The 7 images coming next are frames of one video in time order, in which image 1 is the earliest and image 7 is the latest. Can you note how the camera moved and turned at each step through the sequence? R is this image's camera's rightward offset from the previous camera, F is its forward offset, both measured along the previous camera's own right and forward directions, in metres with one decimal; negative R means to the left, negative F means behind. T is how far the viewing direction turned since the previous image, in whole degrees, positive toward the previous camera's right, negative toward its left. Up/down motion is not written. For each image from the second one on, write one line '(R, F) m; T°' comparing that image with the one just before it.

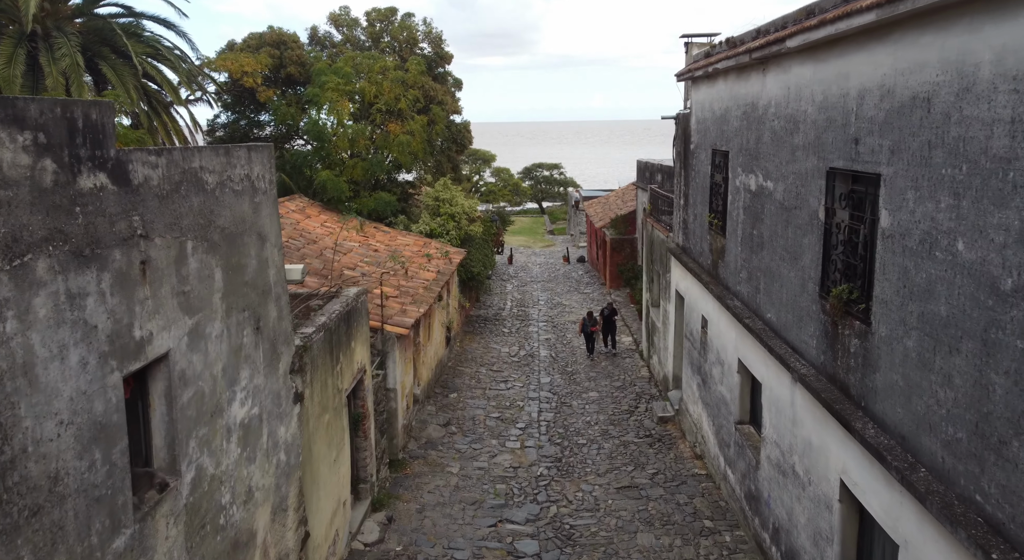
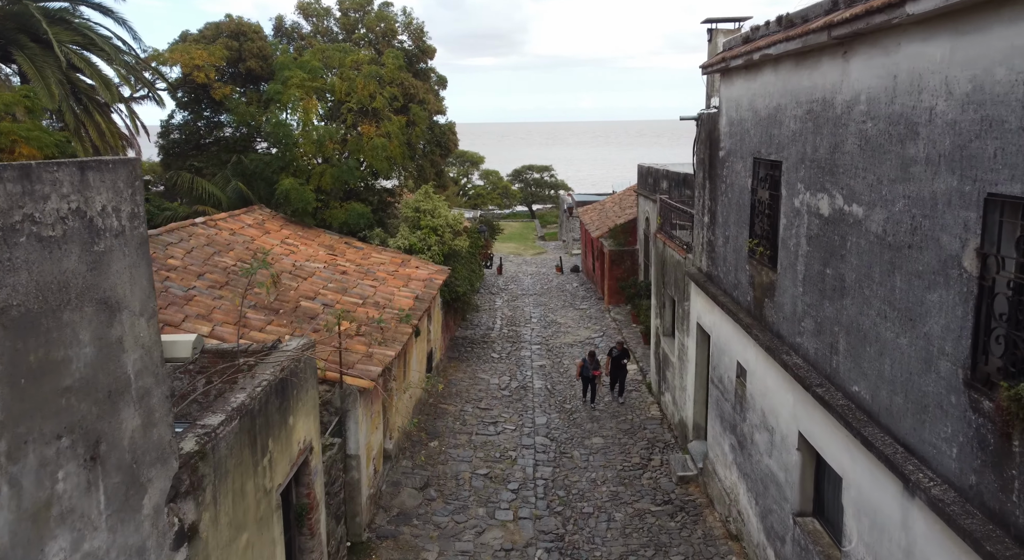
(0.0, +2.2) m; +1°
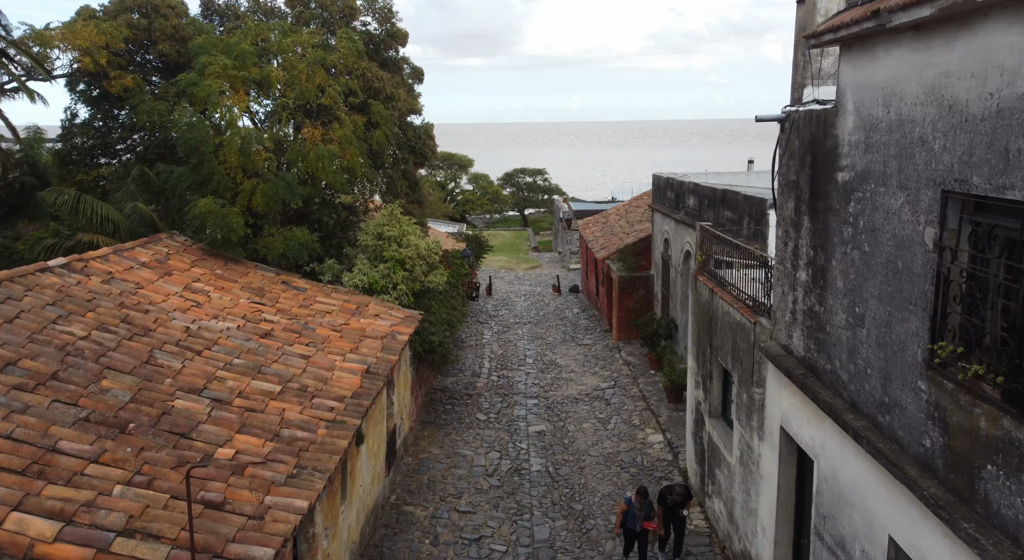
(0.0, +3.9) m; +1°
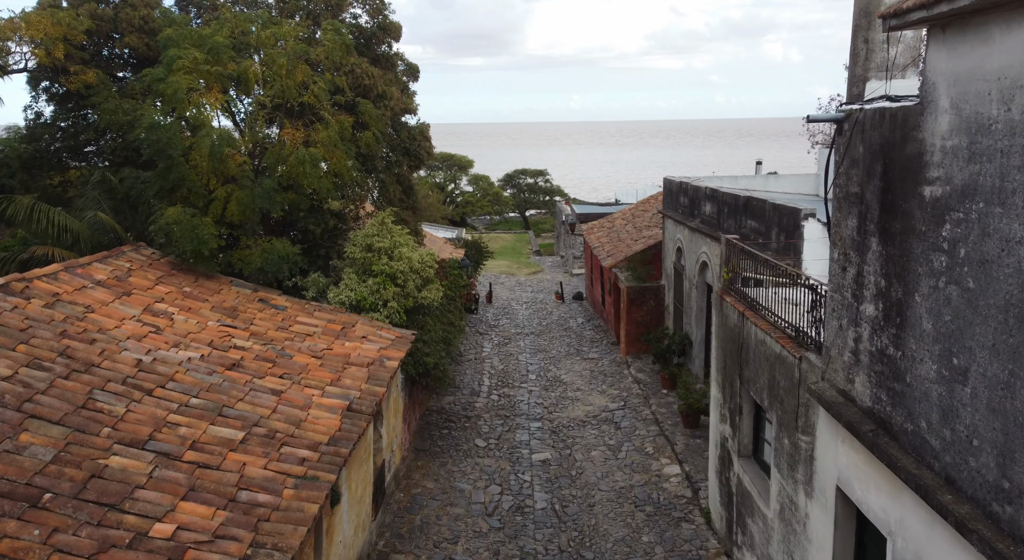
(0.0, +1.2) m; 0°
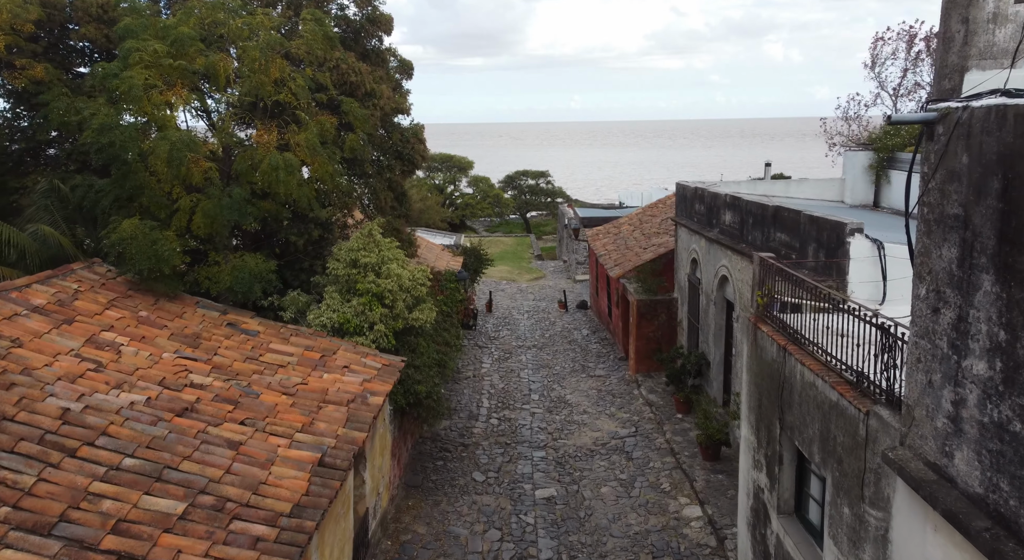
(0.0, +1.3) m; 0°
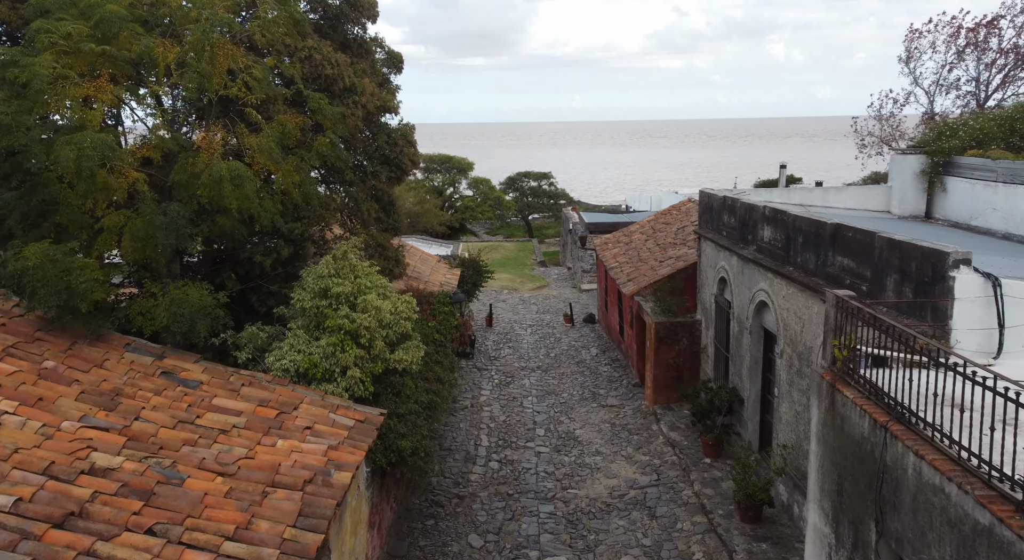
(0.0, +2.0) m; 0°
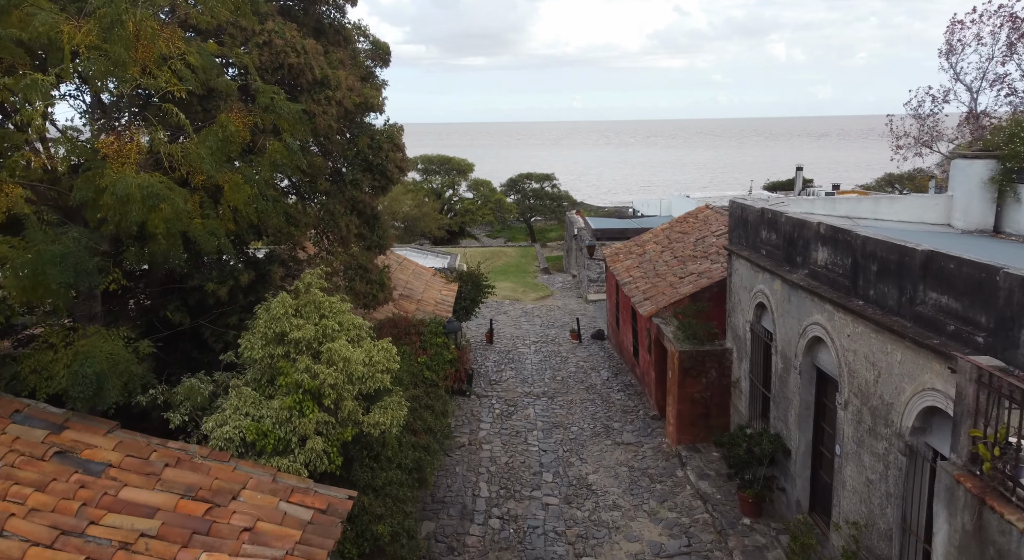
(0.0, +2.0) m; 0°
